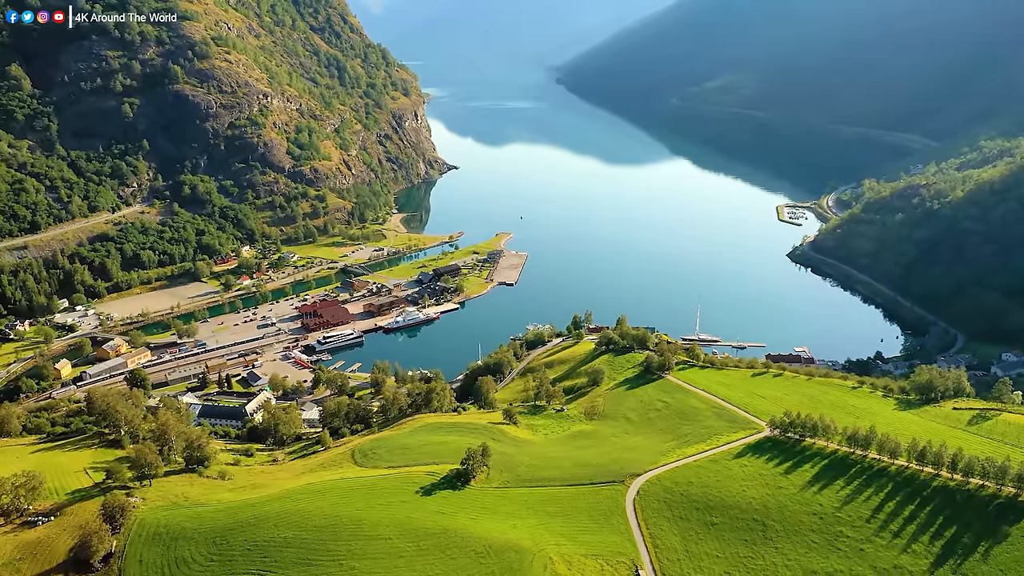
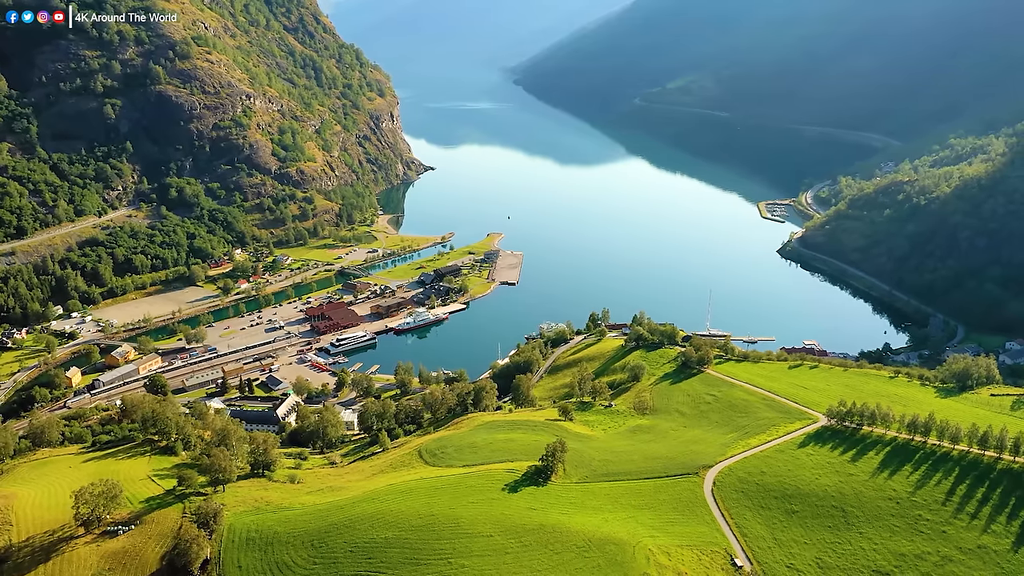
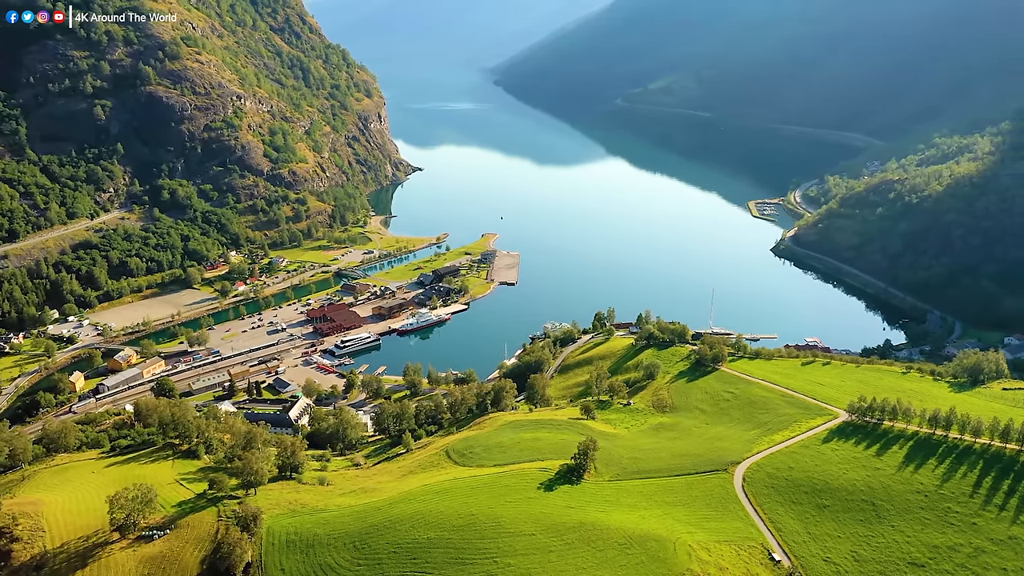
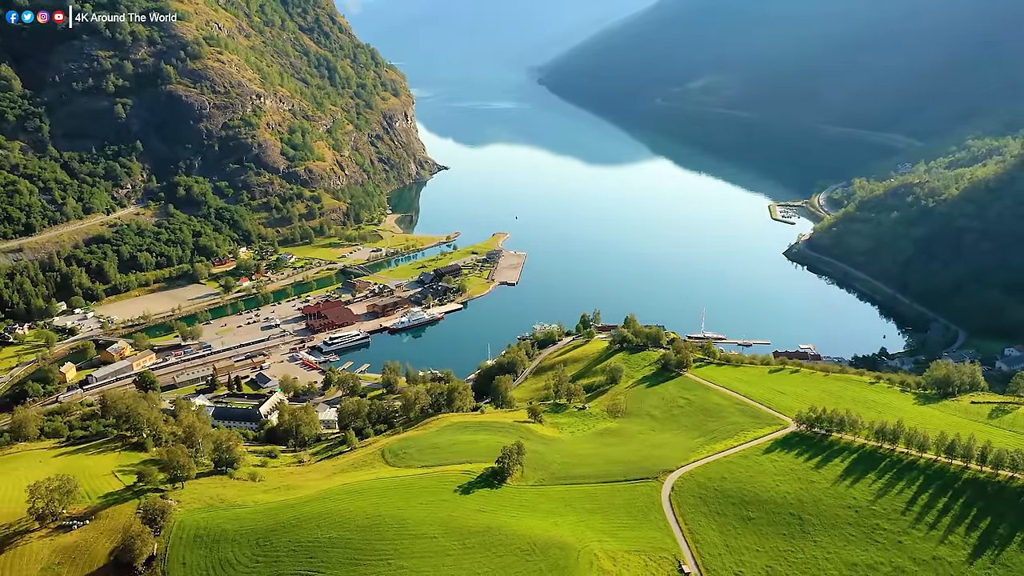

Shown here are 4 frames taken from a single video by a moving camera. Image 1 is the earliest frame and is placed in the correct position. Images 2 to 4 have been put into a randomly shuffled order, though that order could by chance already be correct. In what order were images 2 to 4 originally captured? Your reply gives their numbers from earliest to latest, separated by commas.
4, 2, 3
